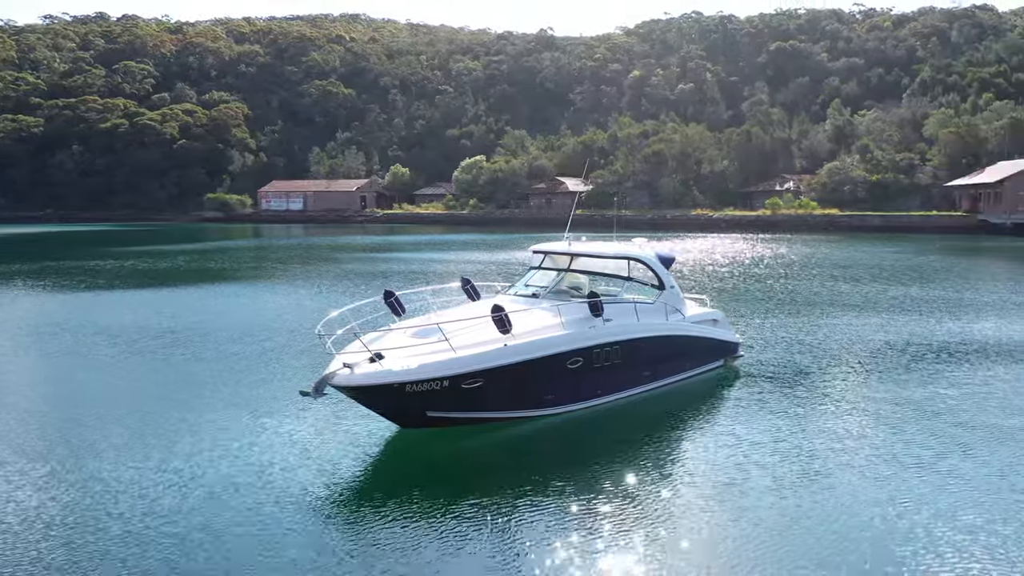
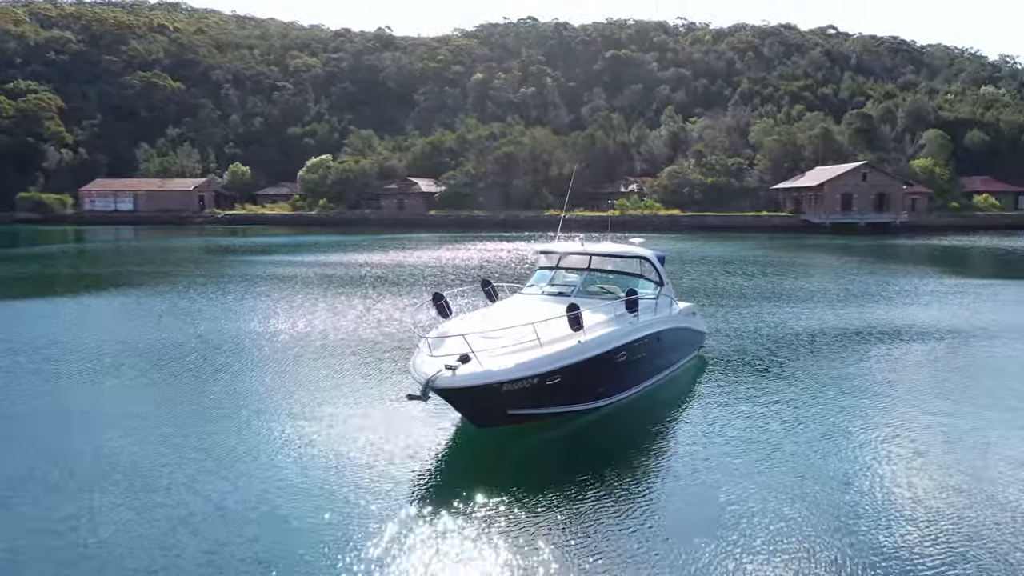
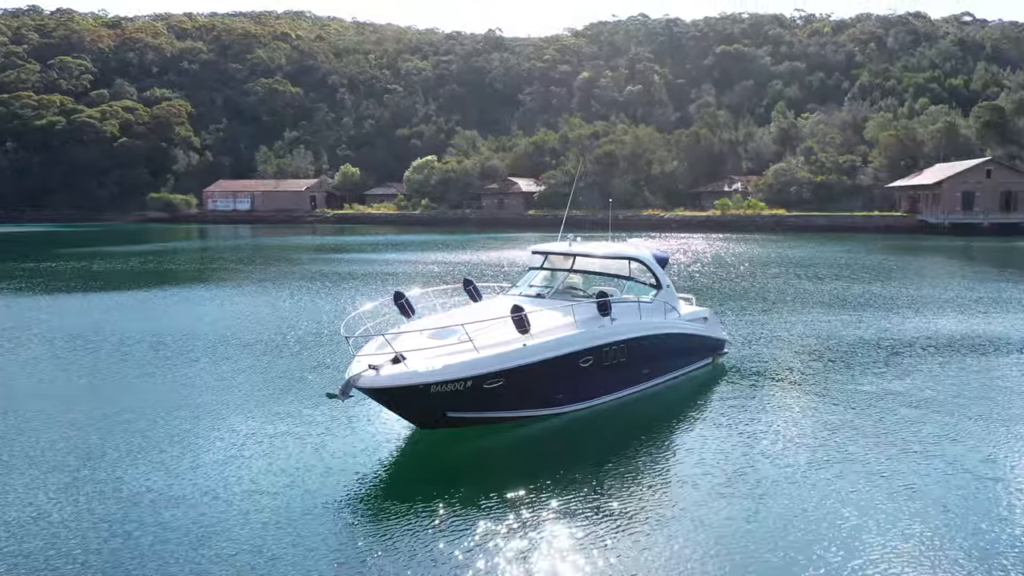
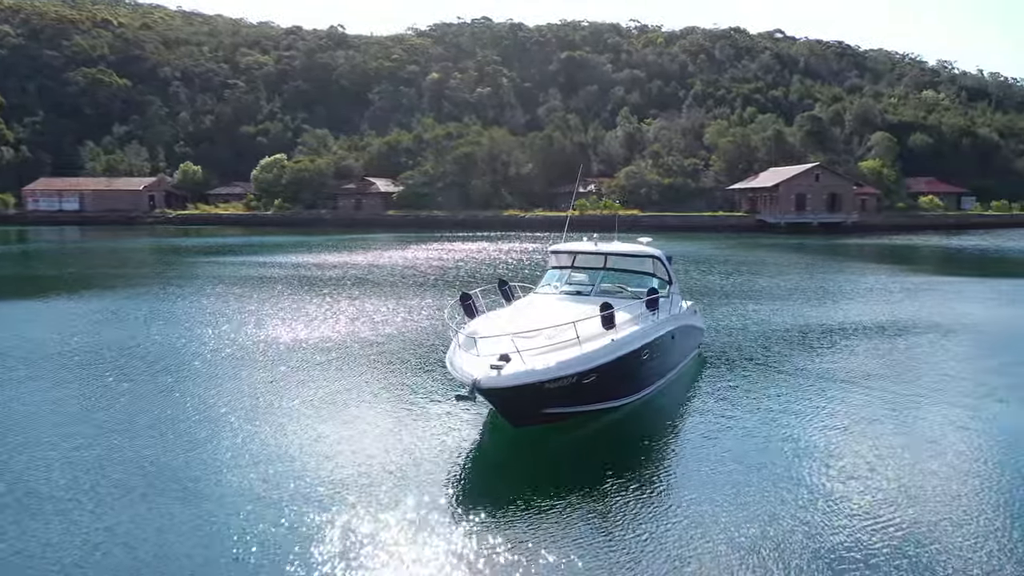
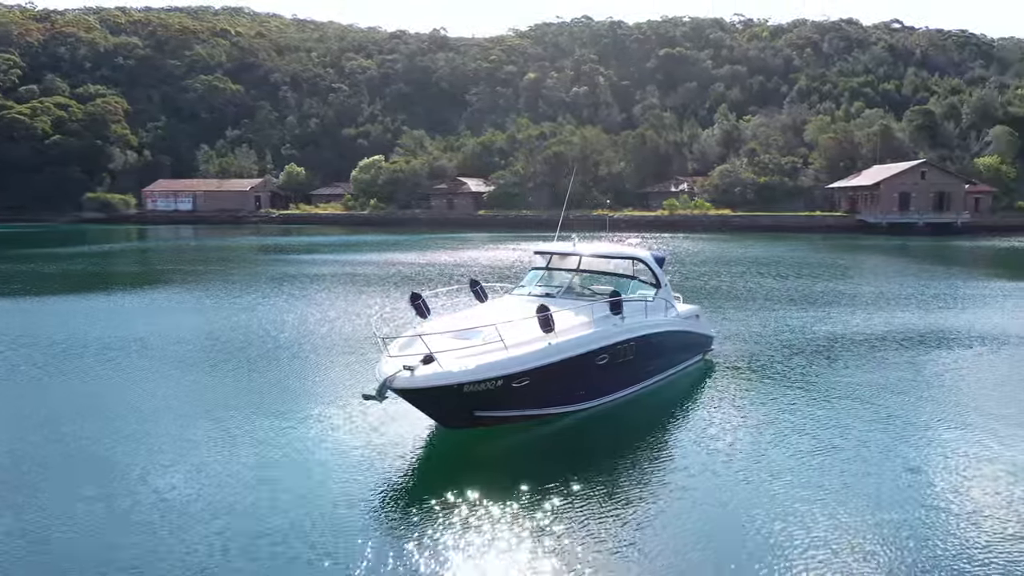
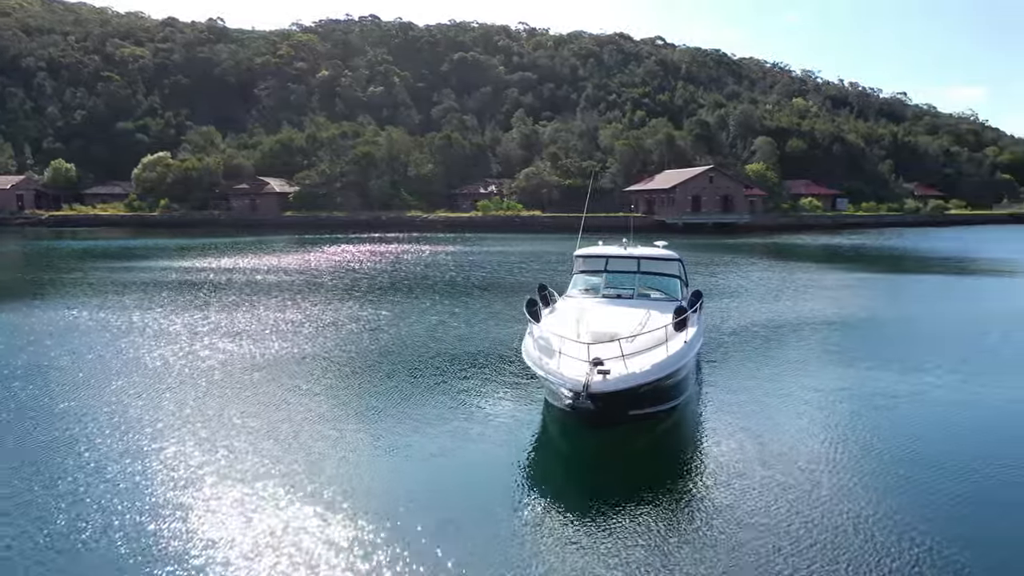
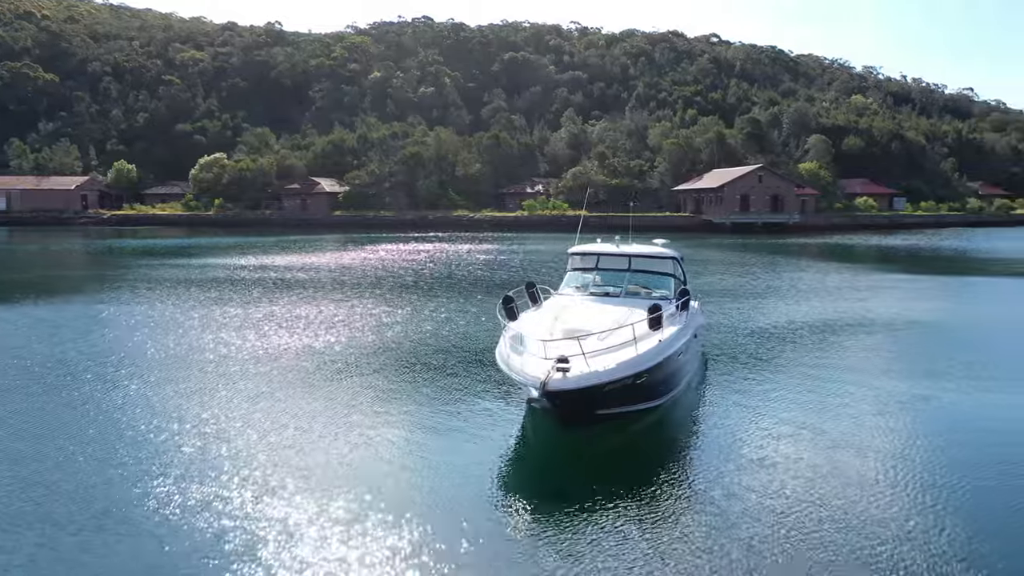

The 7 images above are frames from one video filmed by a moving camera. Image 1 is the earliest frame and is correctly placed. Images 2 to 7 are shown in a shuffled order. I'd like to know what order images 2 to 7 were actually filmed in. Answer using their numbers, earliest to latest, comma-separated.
3, 5, 2, 4, 7, 6
